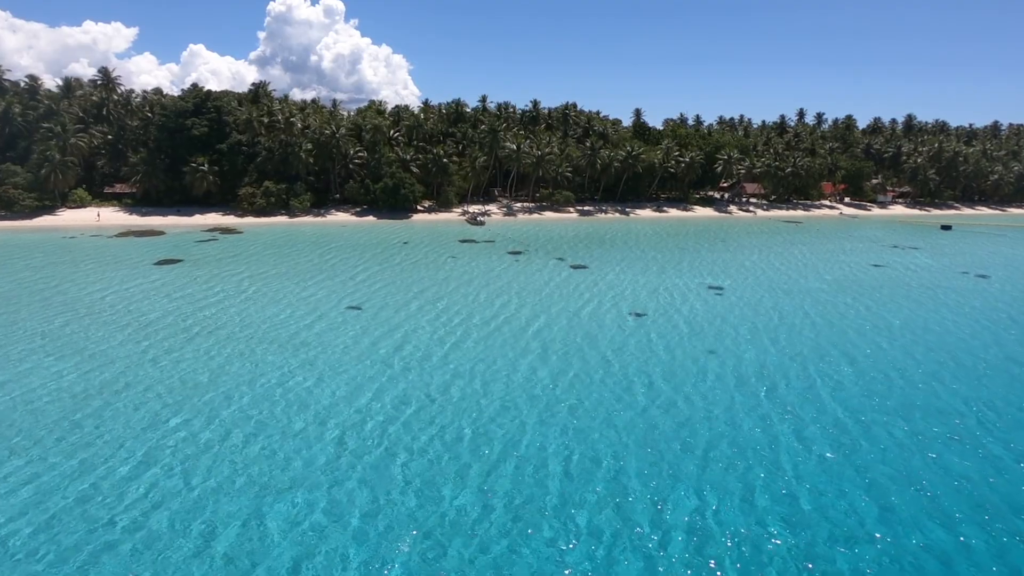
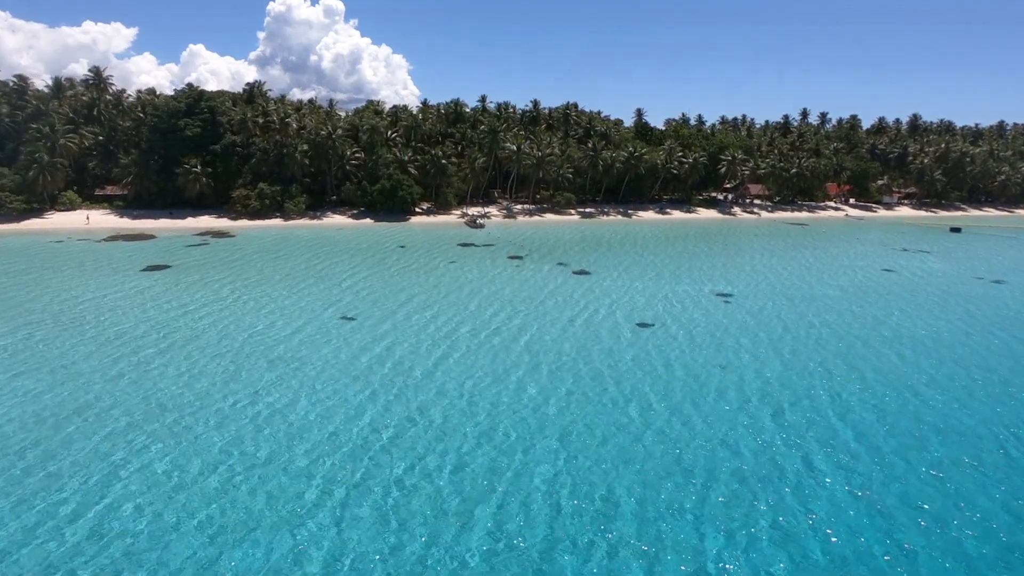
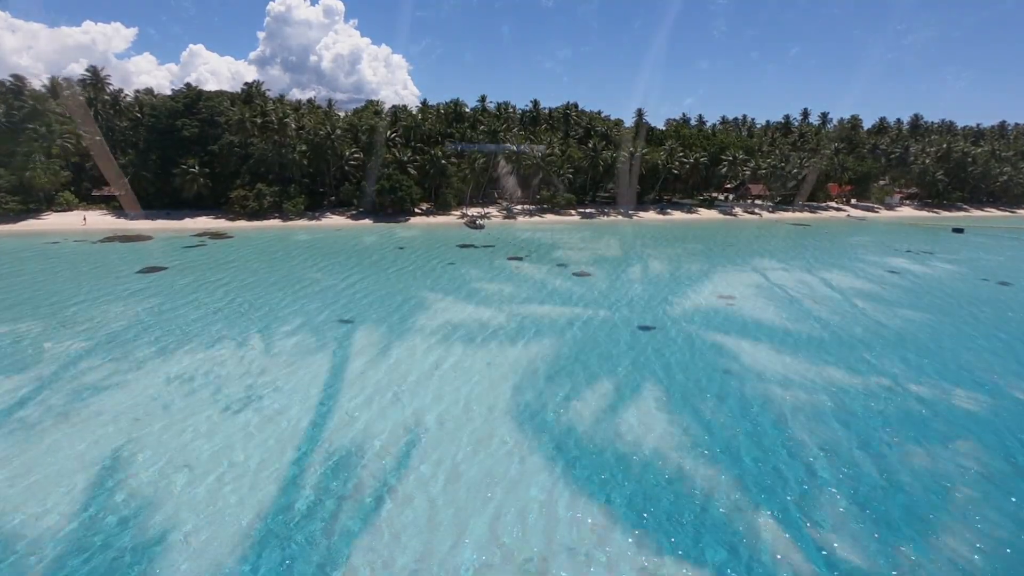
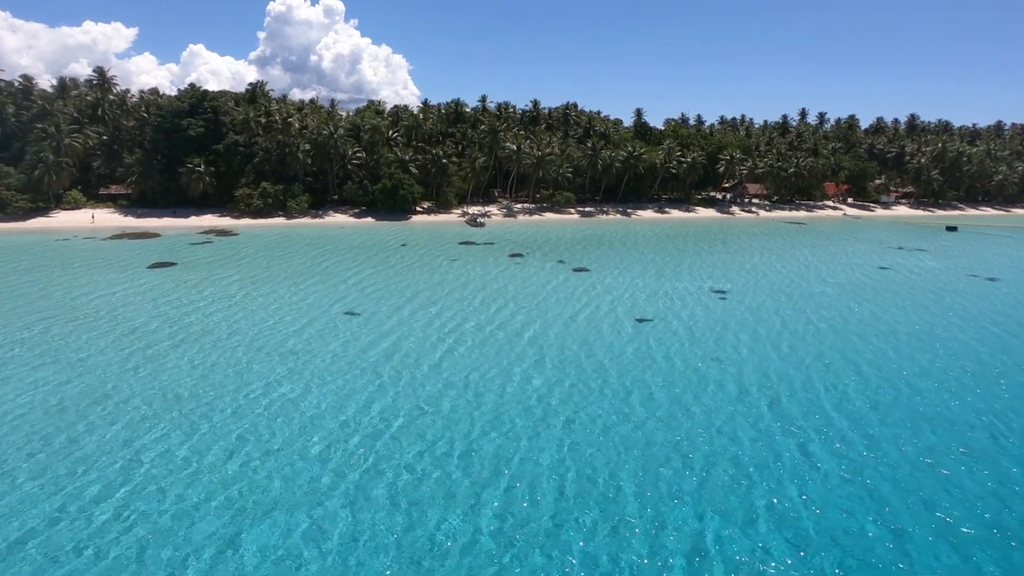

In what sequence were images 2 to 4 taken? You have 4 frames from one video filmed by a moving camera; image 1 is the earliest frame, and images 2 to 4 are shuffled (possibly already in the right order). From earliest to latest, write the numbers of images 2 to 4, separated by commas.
4, 2, 3
